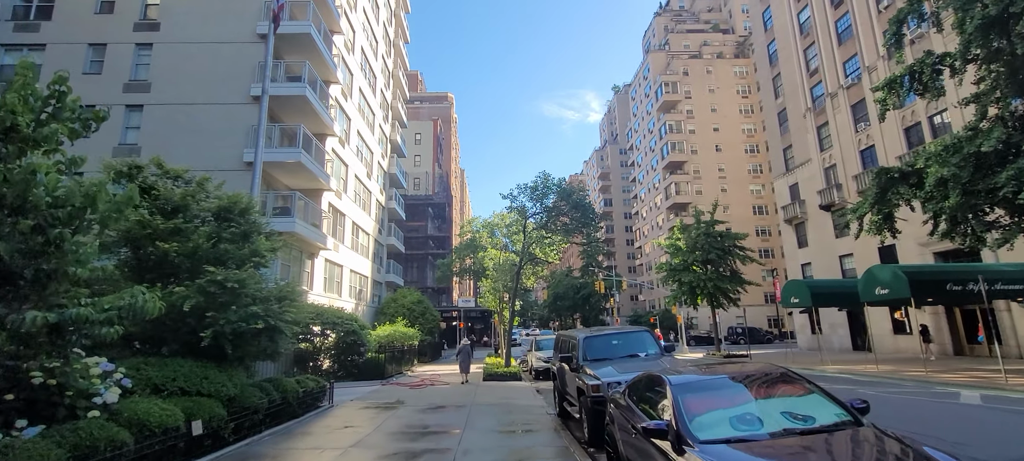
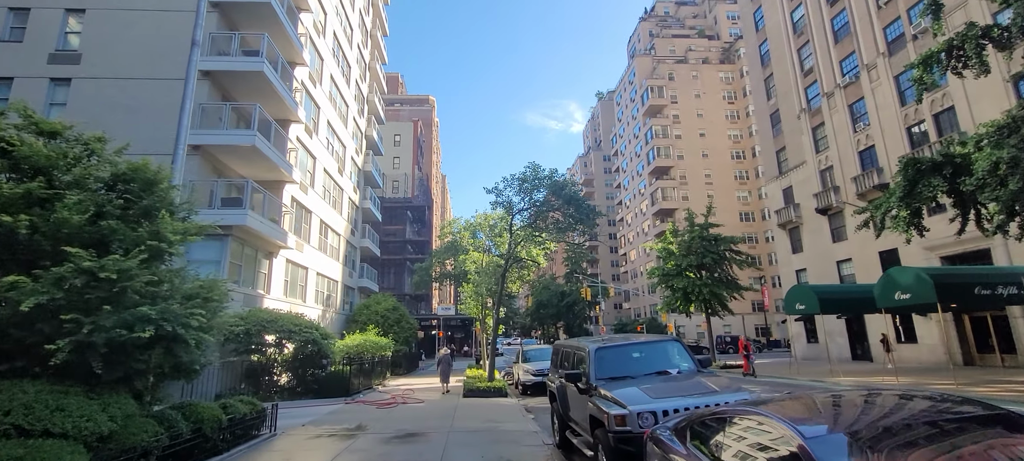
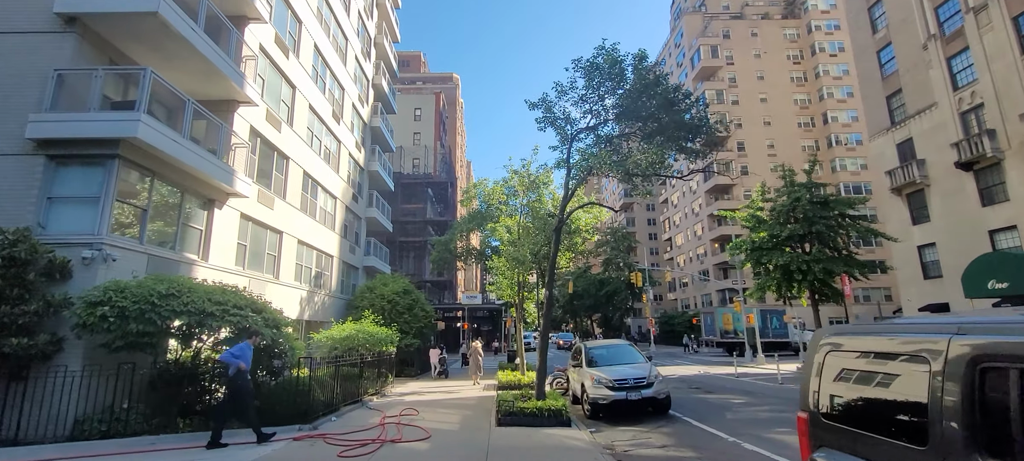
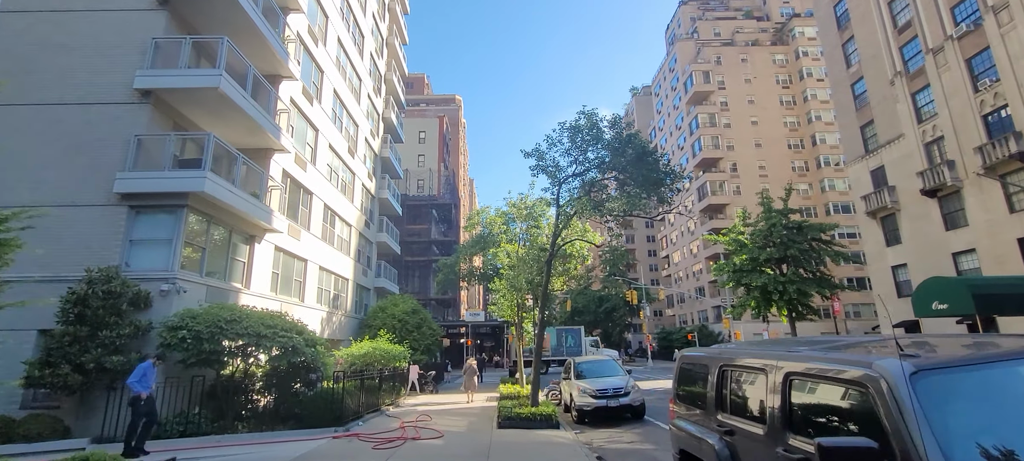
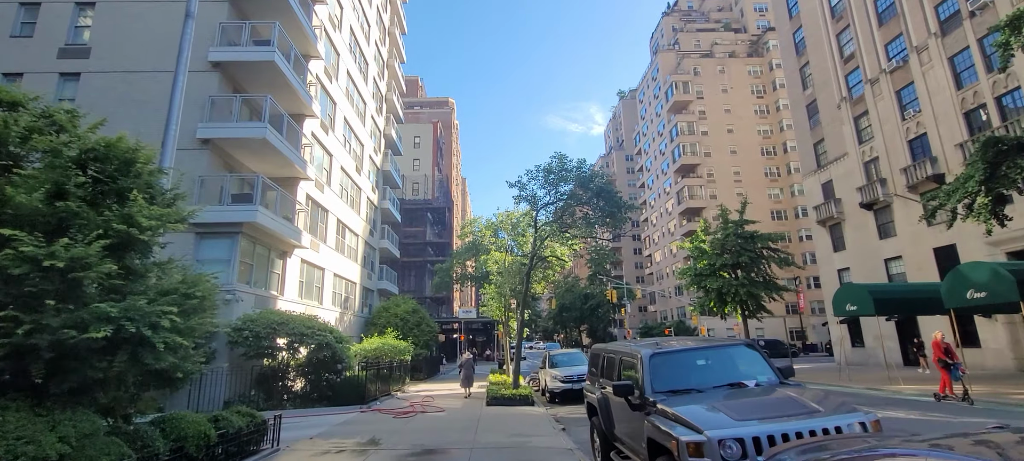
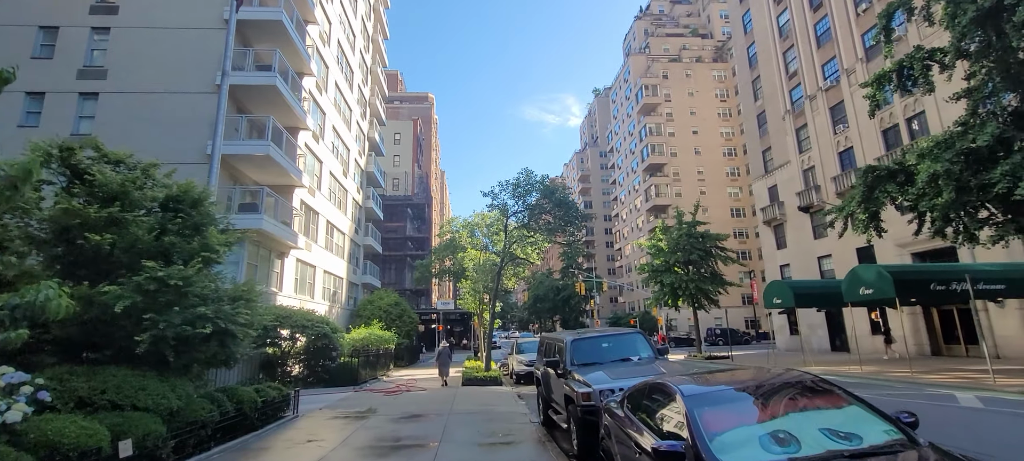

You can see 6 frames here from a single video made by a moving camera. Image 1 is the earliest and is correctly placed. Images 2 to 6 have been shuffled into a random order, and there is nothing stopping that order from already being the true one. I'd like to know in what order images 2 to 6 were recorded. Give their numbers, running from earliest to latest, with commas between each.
6, 2, 5, 4, 3
